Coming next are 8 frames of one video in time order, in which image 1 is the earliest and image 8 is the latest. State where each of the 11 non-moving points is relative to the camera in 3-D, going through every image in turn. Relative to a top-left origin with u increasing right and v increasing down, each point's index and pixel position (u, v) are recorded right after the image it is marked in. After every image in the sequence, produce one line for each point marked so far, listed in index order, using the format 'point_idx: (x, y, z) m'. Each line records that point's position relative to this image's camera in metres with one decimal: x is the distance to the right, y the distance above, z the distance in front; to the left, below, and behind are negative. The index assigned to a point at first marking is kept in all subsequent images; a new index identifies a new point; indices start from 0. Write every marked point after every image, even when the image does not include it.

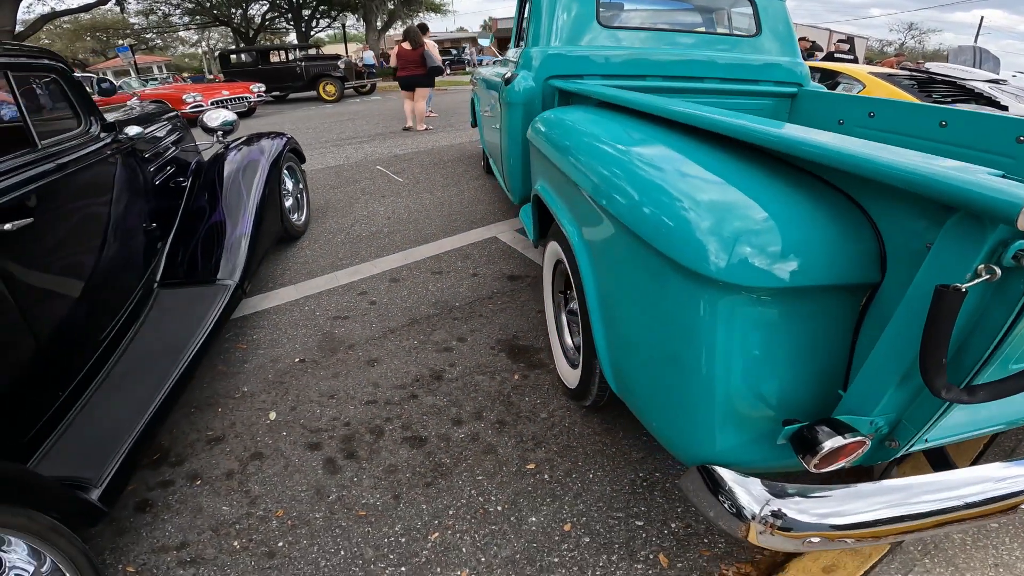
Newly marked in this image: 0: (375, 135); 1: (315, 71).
0: (-1.7, +1.9, +6.8) m
1: (-4.5, +4.9, +12.6) m
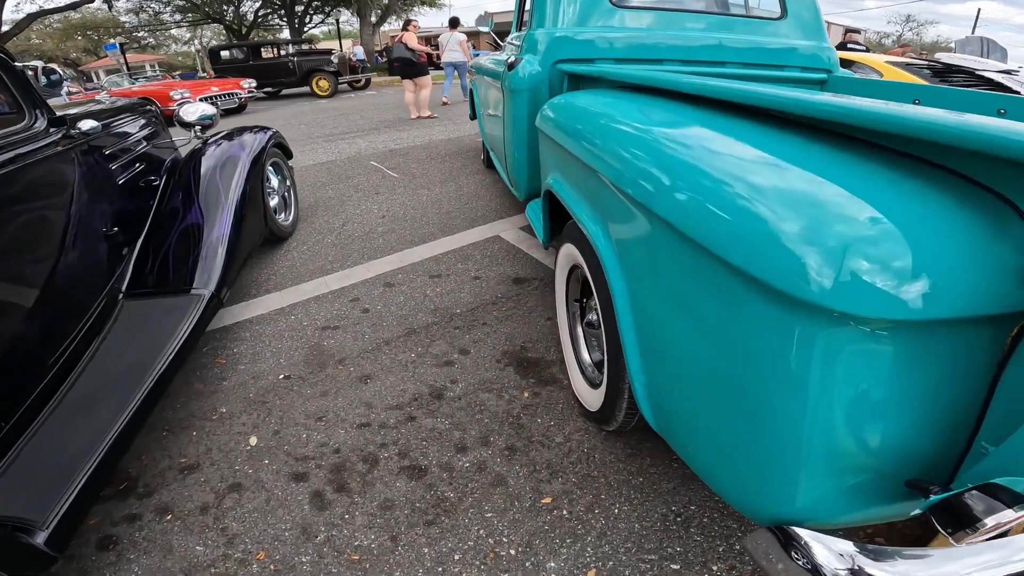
0: (-1.7, +1.9, +6.5) m
1: (-4.5, +4.9, +12.2) m
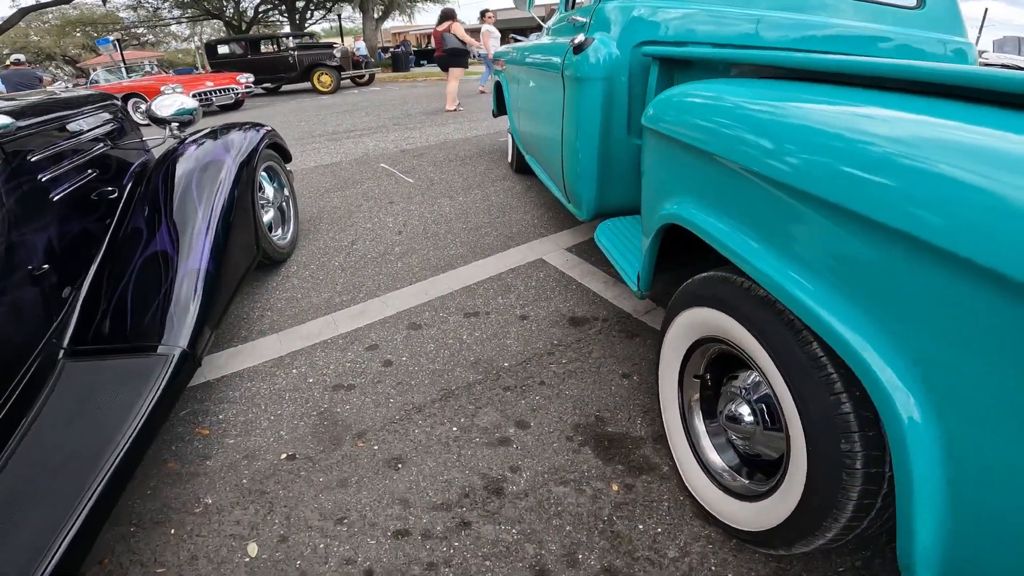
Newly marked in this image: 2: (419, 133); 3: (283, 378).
0: (-1.4, +1.7, +5.8) m
1: (-4.3, +4.7, +11.6) m
2: (-0.9, +1.5, +5.4) m
3: (-1.0, -0.4, +2.3) m
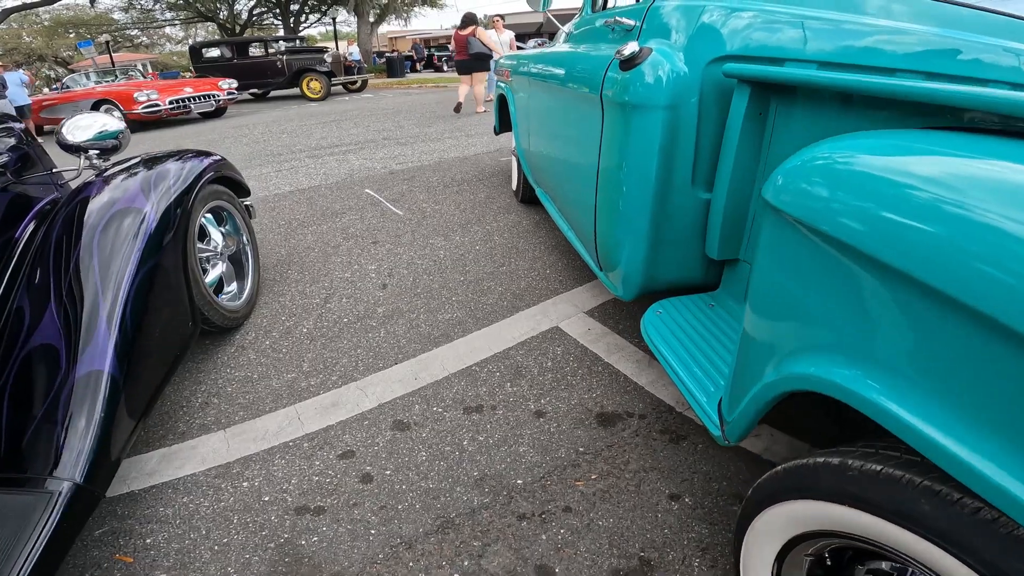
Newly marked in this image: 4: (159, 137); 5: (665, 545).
0: (-1.4, +1.4, +5.3) m
1: (-4.3, +4.4, +11.0) m
2: (-0.9, +1.2, +4.8) m
3: (-0.9, -0.6, +1.8) m
4: (-4.1, +1.7, +6.4) m
5: (+0.4, -0.7, +1.6) m
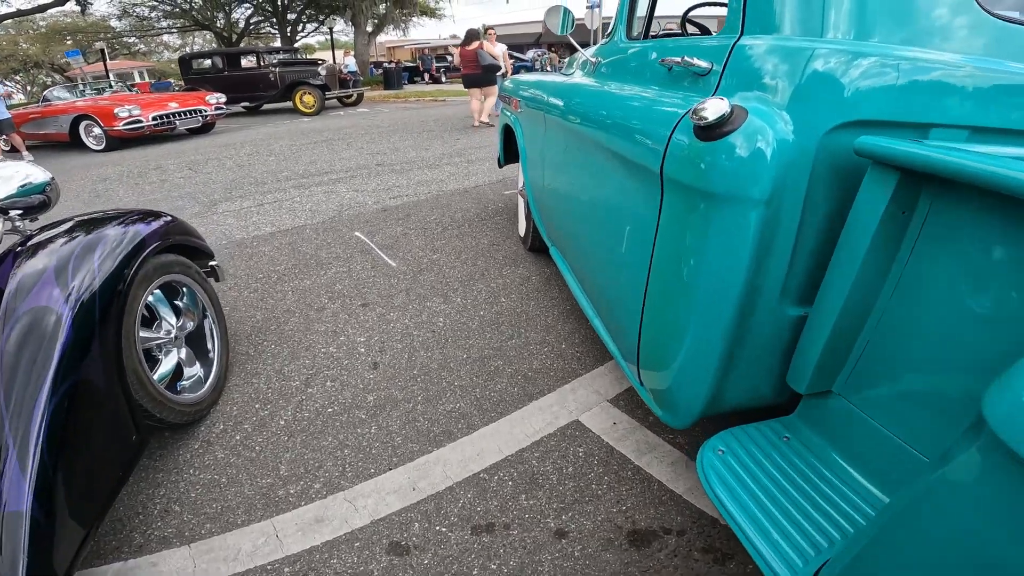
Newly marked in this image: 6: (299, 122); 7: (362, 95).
0: (-1.3, +1.1, +4.9) m
1: (-4.2, +4.0, +10.7) m
2: (-0.8, +0.9, +4.4) m
3: (-0.8, -0.9, +1.4) m
4: (-4.0, +1.4, +6.0) m
5: (+0.5, -1.0, +1.2) m
6: (-3.1, +2.5, +8.3) m
7: (-3.2, +4.2, +12.0) m
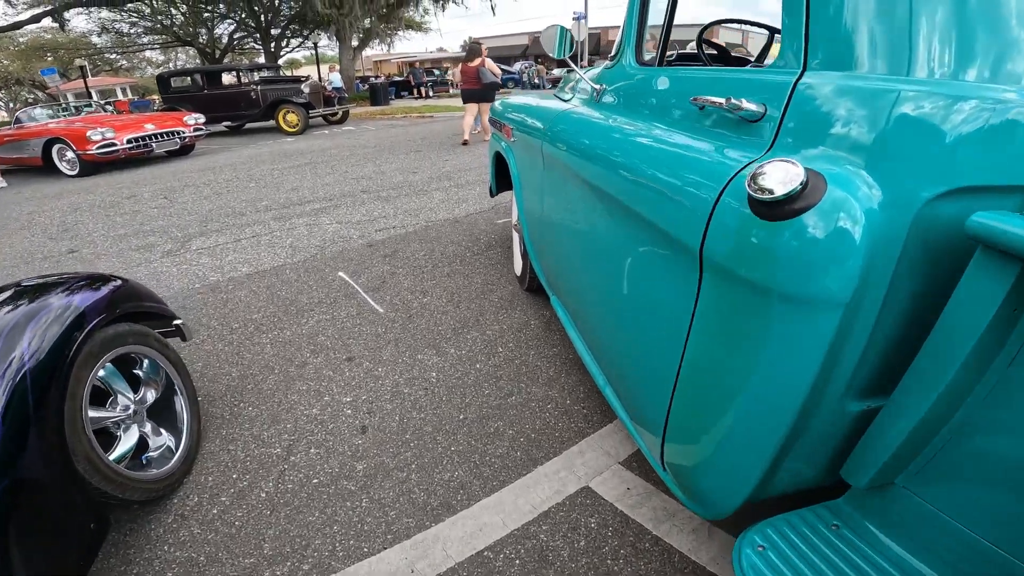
0: (-1.4, +0.8, +4.7) m
1: (-4.4, +3.6, +10.5) m
2: (-0.9, +0.6, +4.2) m
3: (-0.8, -1.1, +1.1) m
4: (-4.1, +1.1, +5.7) m
5: (+0.5, -1.2, +0.9) m
6: (-3.3, +2.1, +8.0) m
7: (-3.5, +3.8, +11.8) m
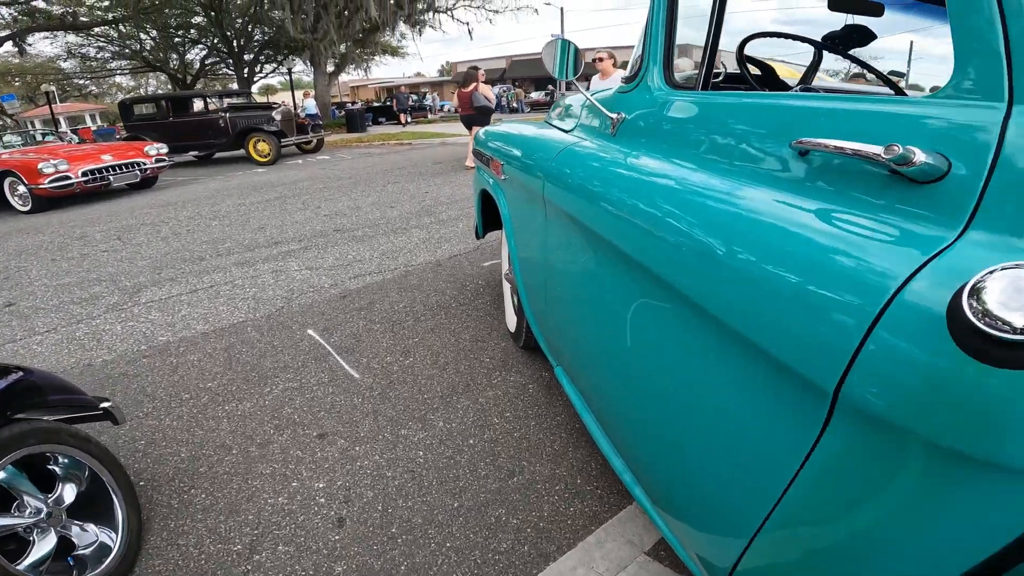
0: (-1.5, +0.5, +4.3) m
1: (-4.8, +3.0, +10.1) m
2: (-0.9, +0.3, +3.9) m
3: (-0.7, -1.3, +0.7) m
4: (-4.2, +0.7, +5.3) m
5: (+0.6, -1.3, +0.6) m
6: (-3.5, +1.6, +7.7) m
7: (-3.9, +3.1, +11.5) m
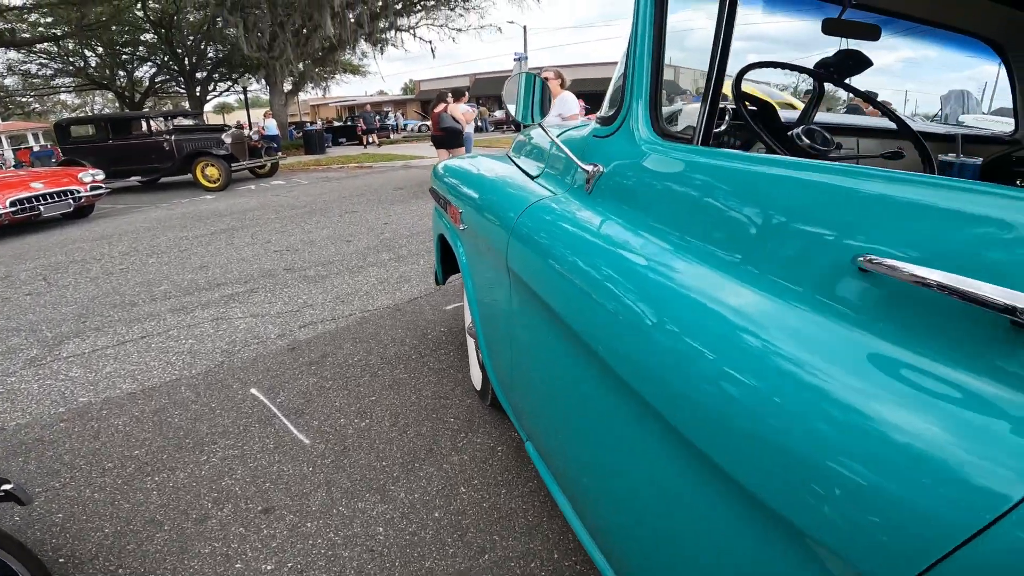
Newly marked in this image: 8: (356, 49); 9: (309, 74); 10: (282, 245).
0: (-1.7, +0.2, +4.1) m
1: (-5.4, +2.5, +9.7) m
2: (-1.2, +0.1, +3.6) m
3: (-0.7, -1.5, +0.5) m
4: (-4.5, +0.3, +4.8) m
5: (+0.6, -1.4, +0.4) m
6: (-3.9, +1.2, +7.3) m
7: (-4.6, +2.6, +11.1) m
8: (-4.9, +7.5, +17.5) m
9: (-6.6, +7.0, +18.2) m
10: (-1.8, +0.4, +4.6) m
